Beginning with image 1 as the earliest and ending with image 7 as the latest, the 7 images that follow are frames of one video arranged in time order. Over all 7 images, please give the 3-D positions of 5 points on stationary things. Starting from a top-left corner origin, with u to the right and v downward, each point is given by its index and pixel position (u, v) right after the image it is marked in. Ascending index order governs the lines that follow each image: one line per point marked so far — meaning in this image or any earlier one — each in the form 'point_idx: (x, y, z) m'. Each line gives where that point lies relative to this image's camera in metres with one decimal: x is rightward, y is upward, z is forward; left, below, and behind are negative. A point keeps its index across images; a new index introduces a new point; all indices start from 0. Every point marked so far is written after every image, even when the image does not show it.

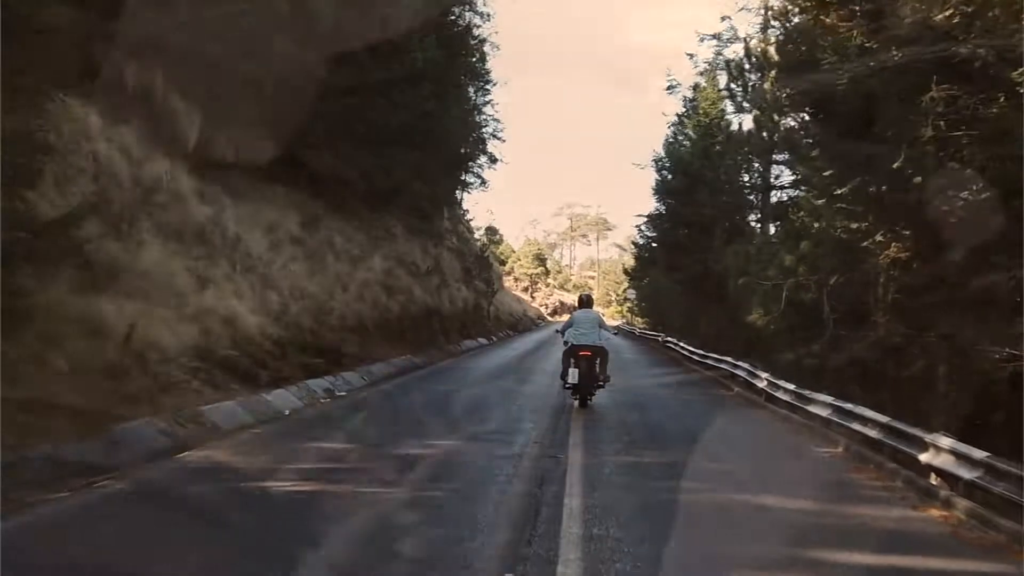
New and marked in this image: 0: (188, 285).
0: (-5.0, 0.0, +16.0) m
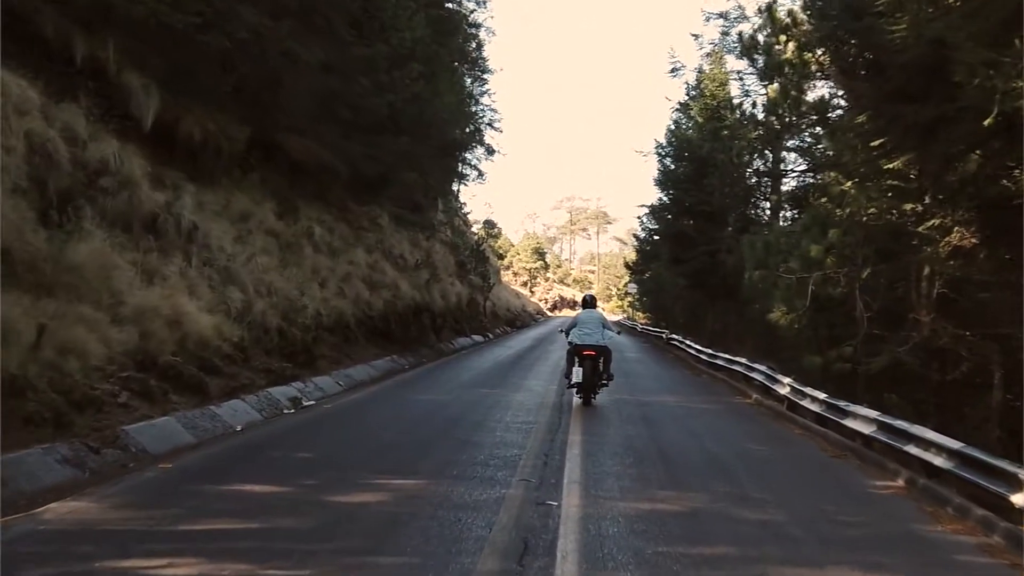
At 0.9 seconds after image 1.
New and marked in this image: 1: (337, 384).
0: (-5.2, +0.1, +13.9) m
1: (-3.1, -1.7, +18.2) m
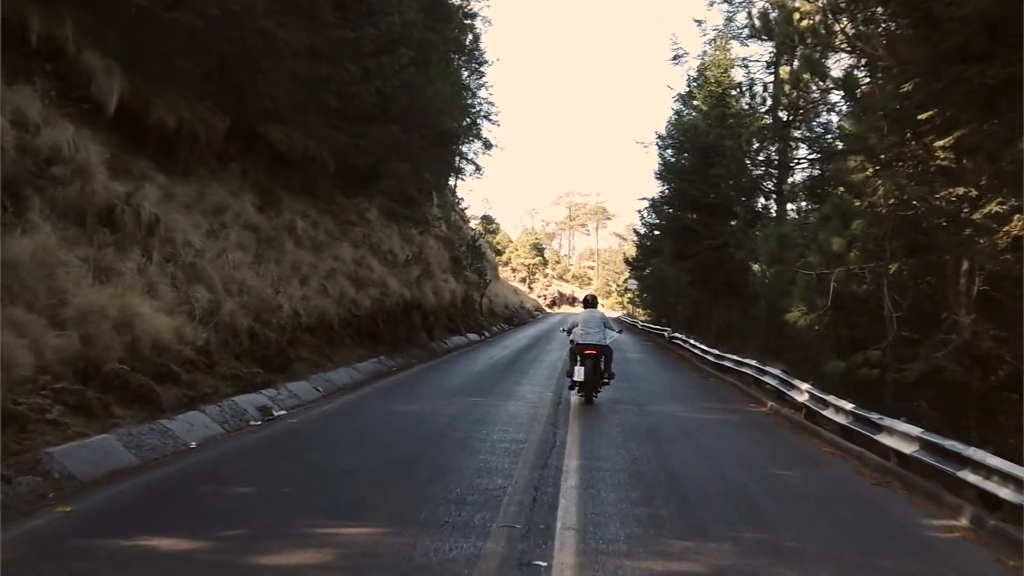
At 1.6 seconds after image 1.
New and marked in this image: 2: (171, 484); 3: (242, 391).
0: (-5.3, +0.1, +12.5) m
1: (-3.2, -1.7, +16.8) m
2: (-2.9, -1.7, +8.8) m
3: (-3.8, -1.5, +14.4) m
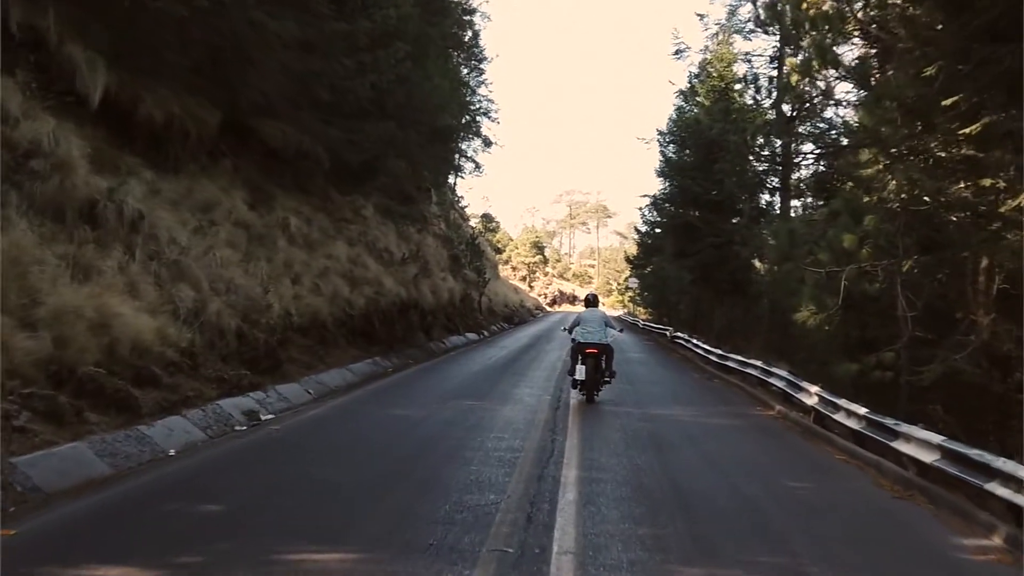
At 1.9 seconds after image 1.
0: (-5.4, +0.1, +11.9) m
1: (-3.3, -1.7, +16.2) m
2: (-3.0, -1.7, +8.2) m
3: (-3.8, -1.4, +13.8) m
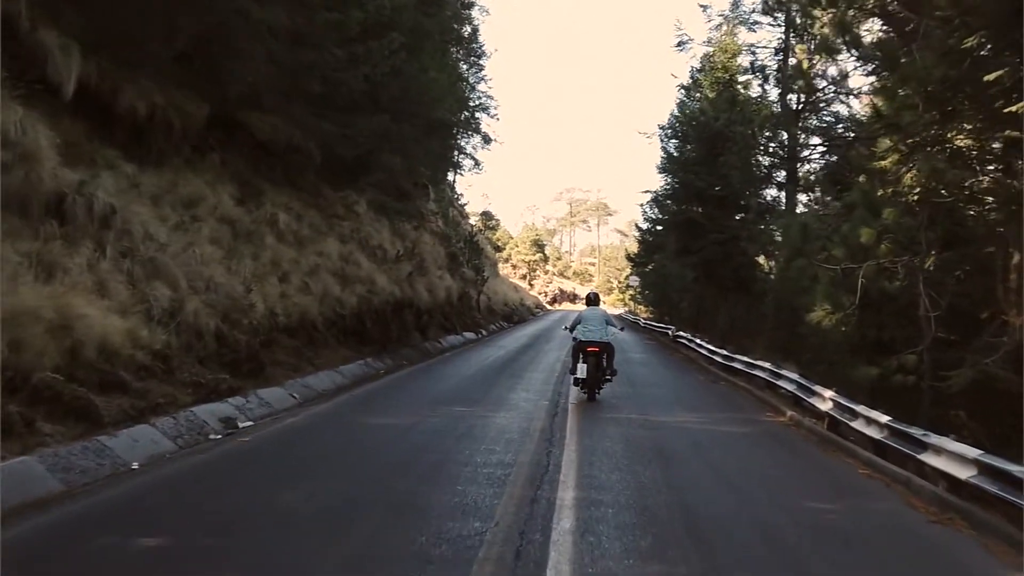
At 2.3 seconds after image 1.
0: (-5.4, +0.1, +11.1) m
1: (-3.3, -1.7, +15.4) m
2: (-3.0, -1.7, +7.4) m
3: (-3.9, -1.4, +12.9) m
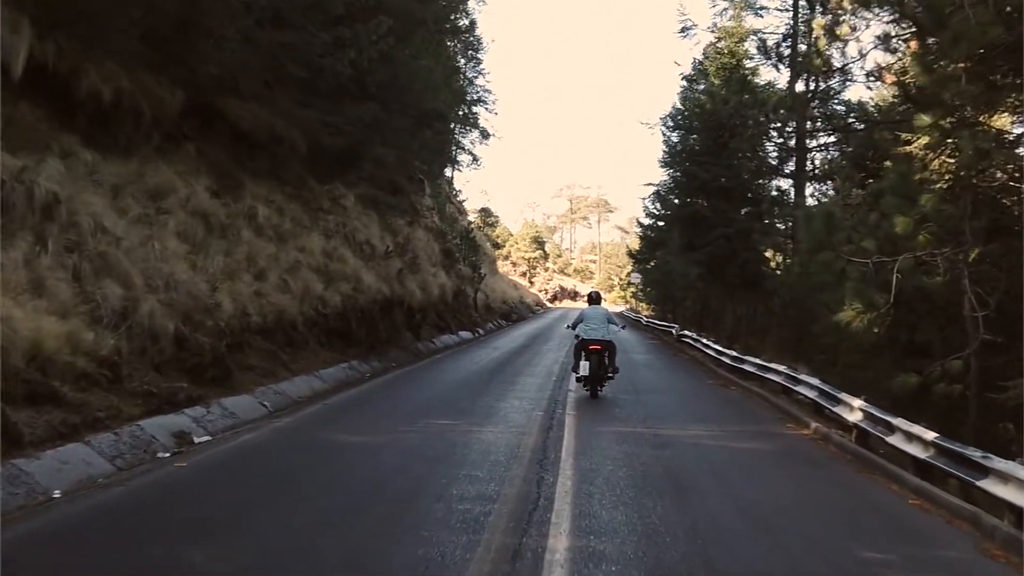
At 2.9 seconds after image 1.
0: (-5.6, +0.1, +9.6) m
1: (-3.4, -1.6, +13.9) m
2: (-3.2, -1.7, +5.9) m
3: (-4.0, -1.4, +11.5) m
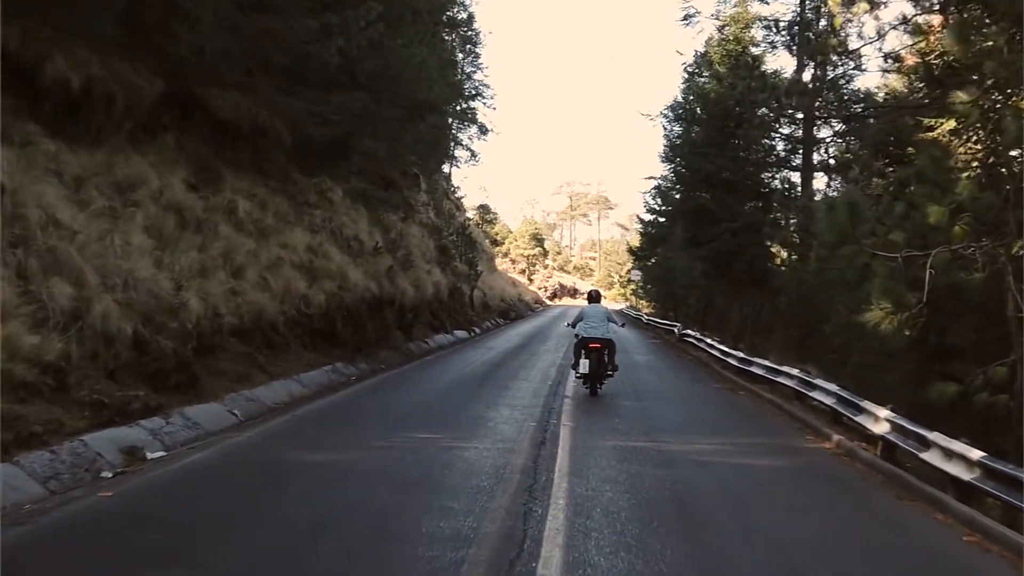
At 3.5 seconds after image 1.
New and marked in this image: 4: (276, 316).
0: (-5.7, +0.2, +8.5) m
1: (-3.6, -1.6, +12.8) m
2: (-3.3, -1.7, +4.8) m
3: (-4.1, -1.4, +10.4) m
4: (-4.1, -0.5, +17.7) m
